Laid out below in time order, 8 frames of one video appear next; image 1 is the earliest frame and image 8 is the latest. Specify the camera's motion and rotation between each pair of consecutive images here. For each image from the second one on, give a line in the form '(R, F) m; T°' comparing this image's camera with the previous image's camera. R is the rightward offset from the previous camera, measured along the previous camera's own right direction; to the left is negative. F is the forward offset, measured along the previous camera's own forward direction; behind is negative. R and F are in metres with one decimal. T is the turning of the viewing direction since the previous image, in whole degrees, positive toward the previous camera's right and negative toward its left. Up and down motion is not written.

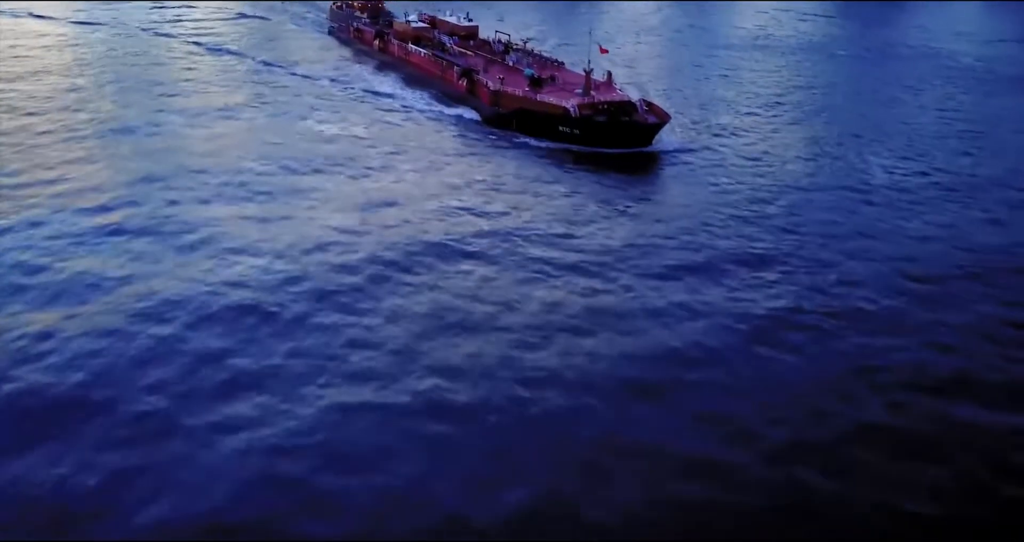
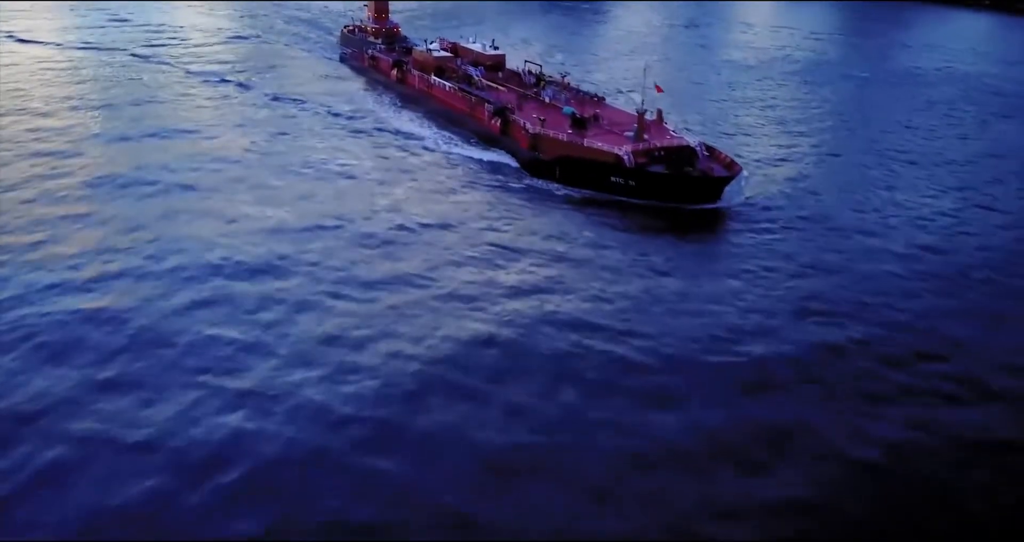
(-1.3, +3.4) m; 0°
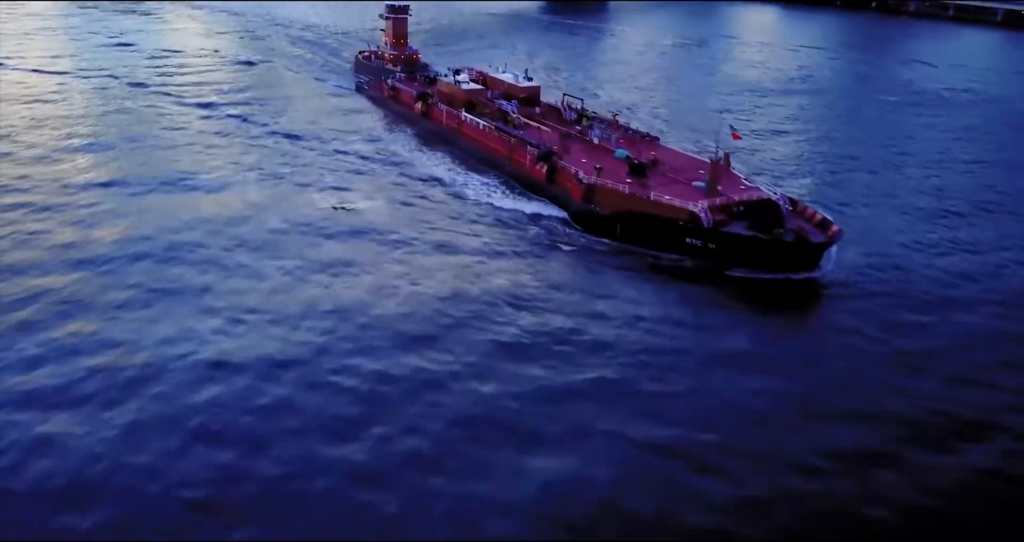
(-1.5, +3.2) m; 0°
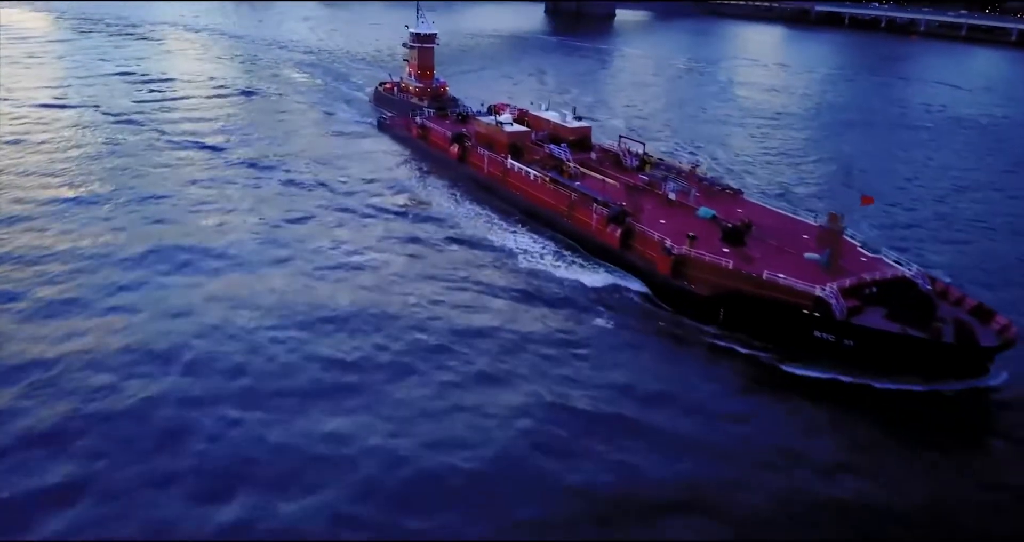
(-1.8, +3.7) m; 0°
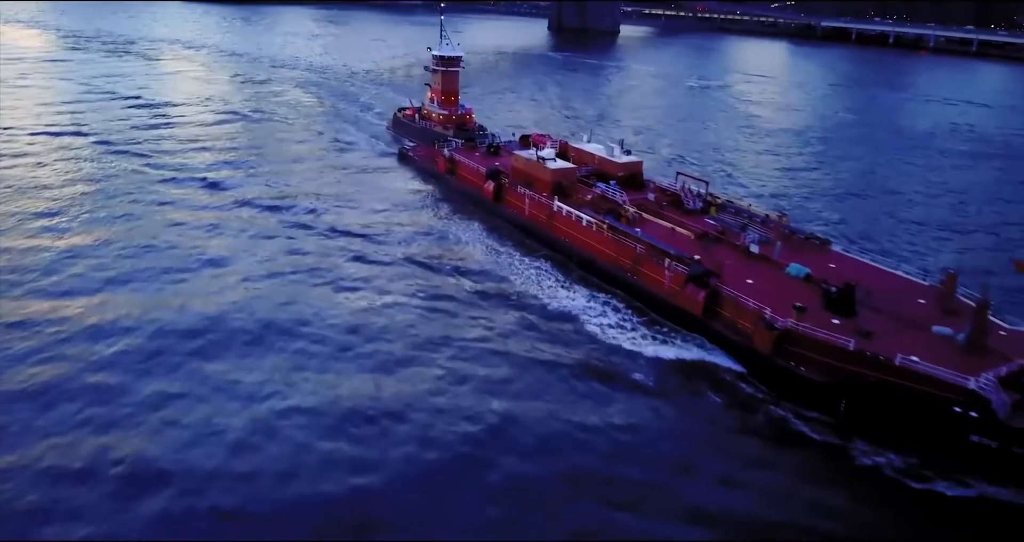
(-1.4, +2.9) m; 0°
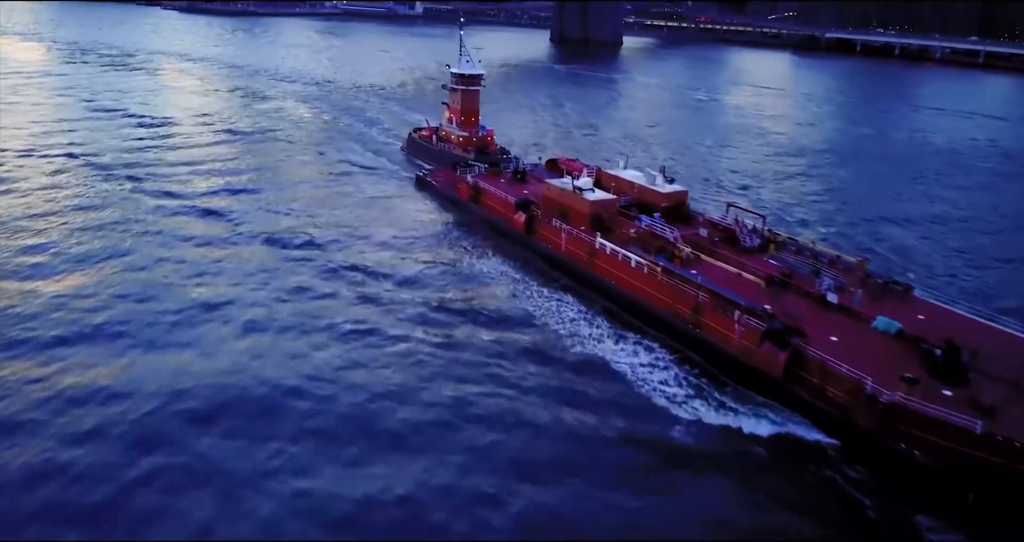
(-1.0, +2.2) m; 0°
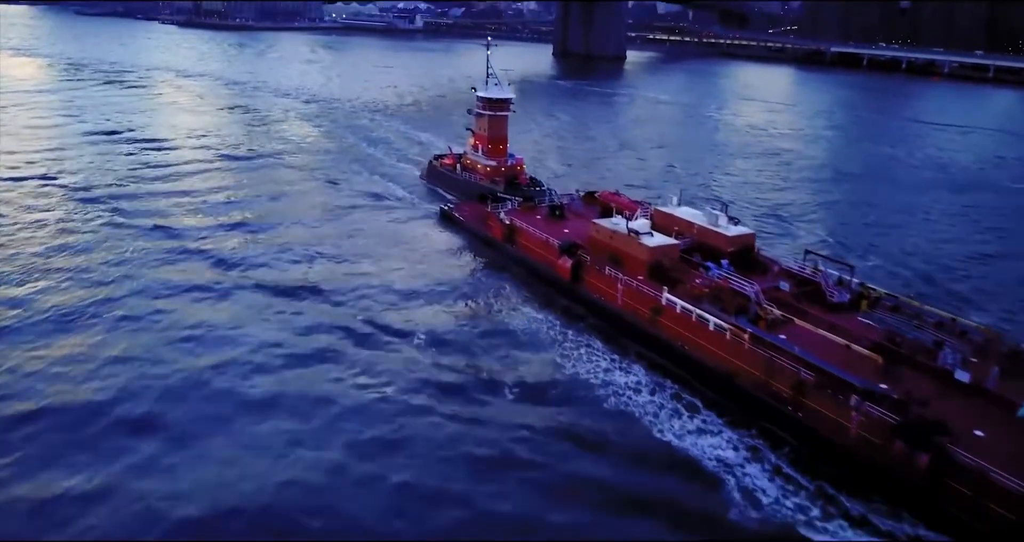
(-1.2, +2.7) m; 0°
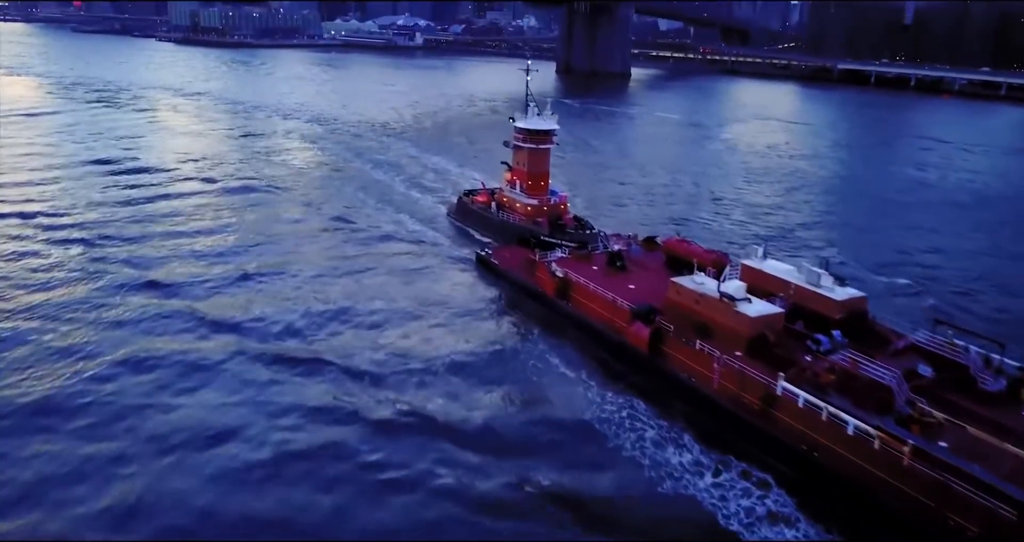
(-1.5, +3.3) m; 0°
